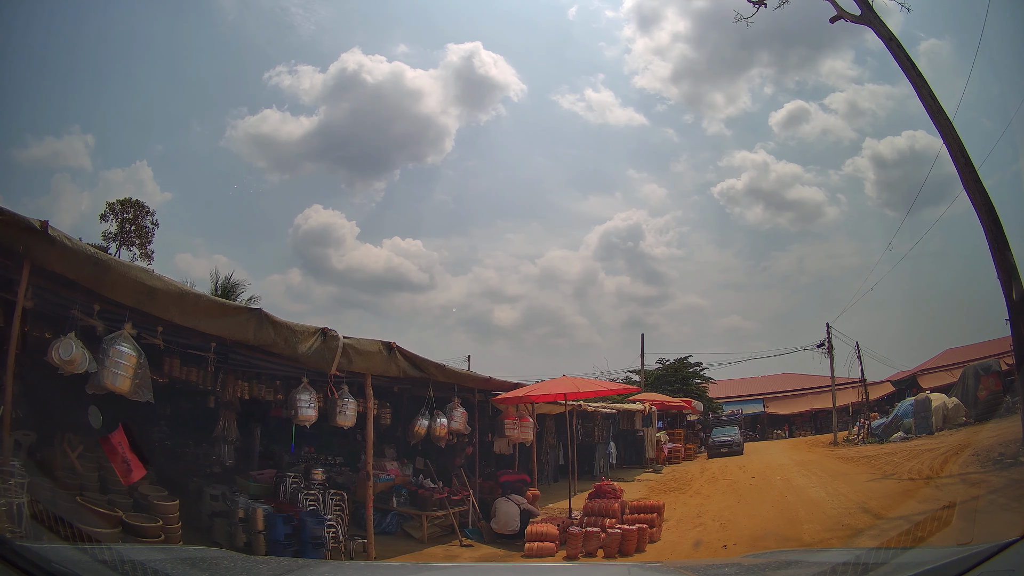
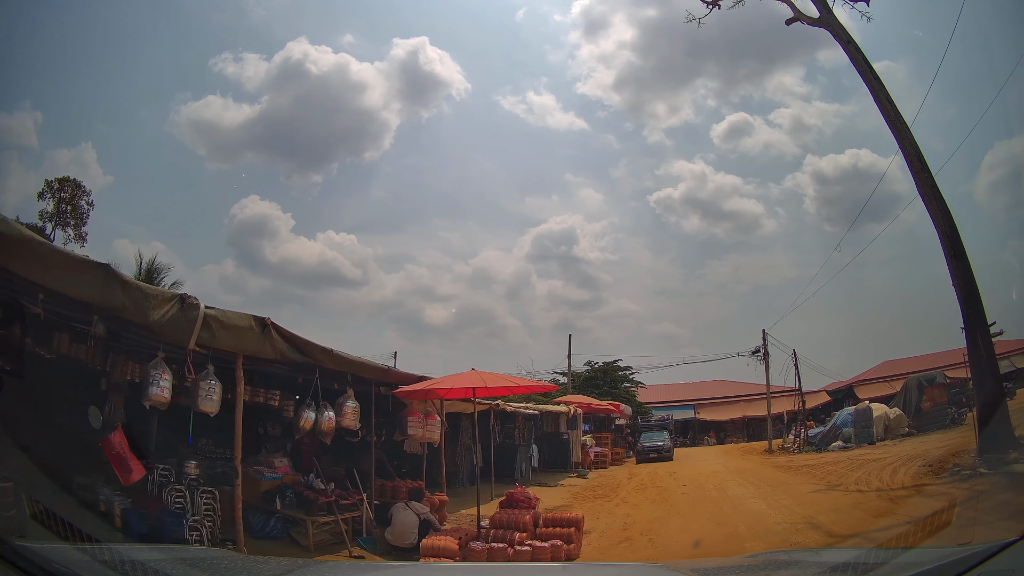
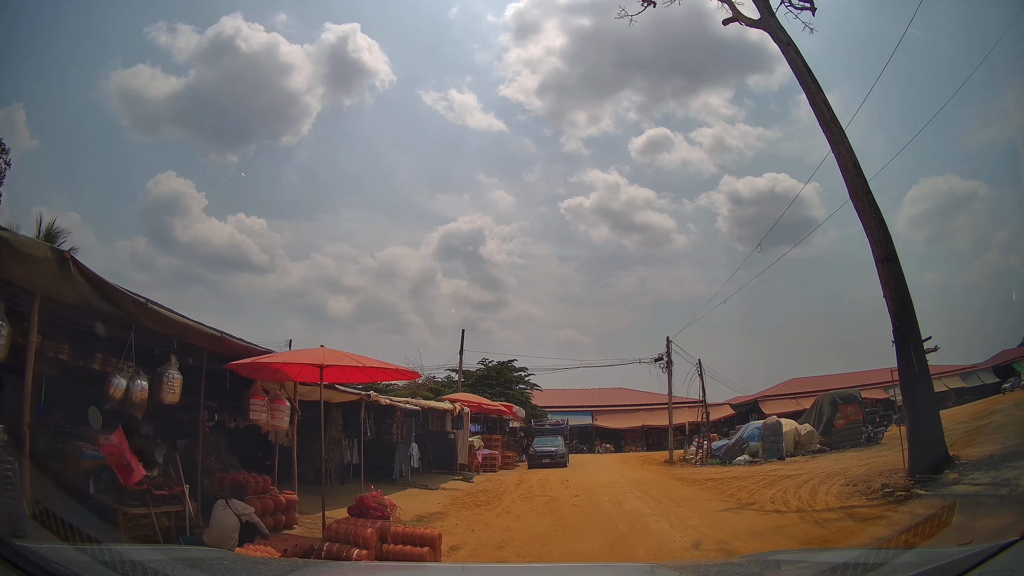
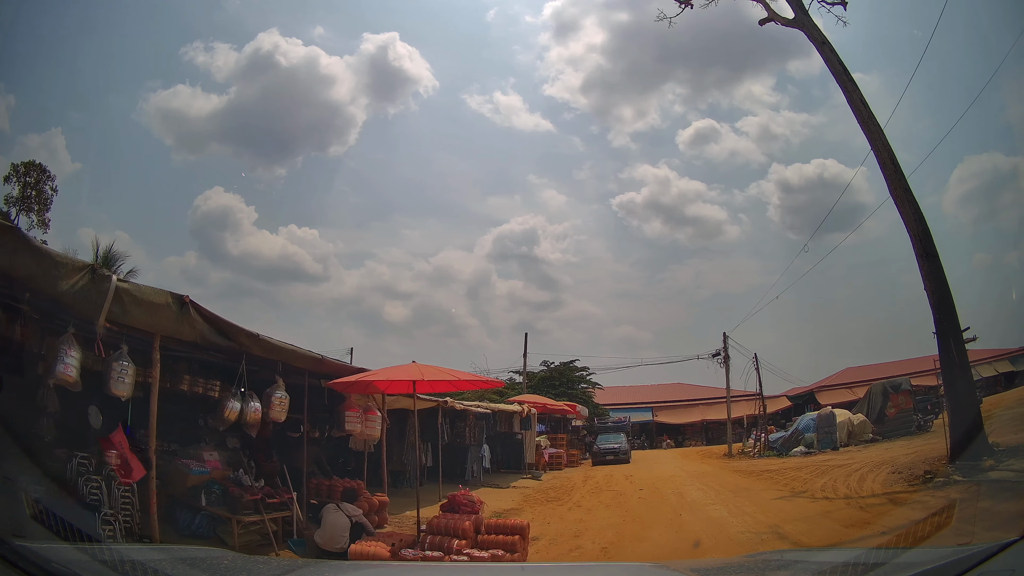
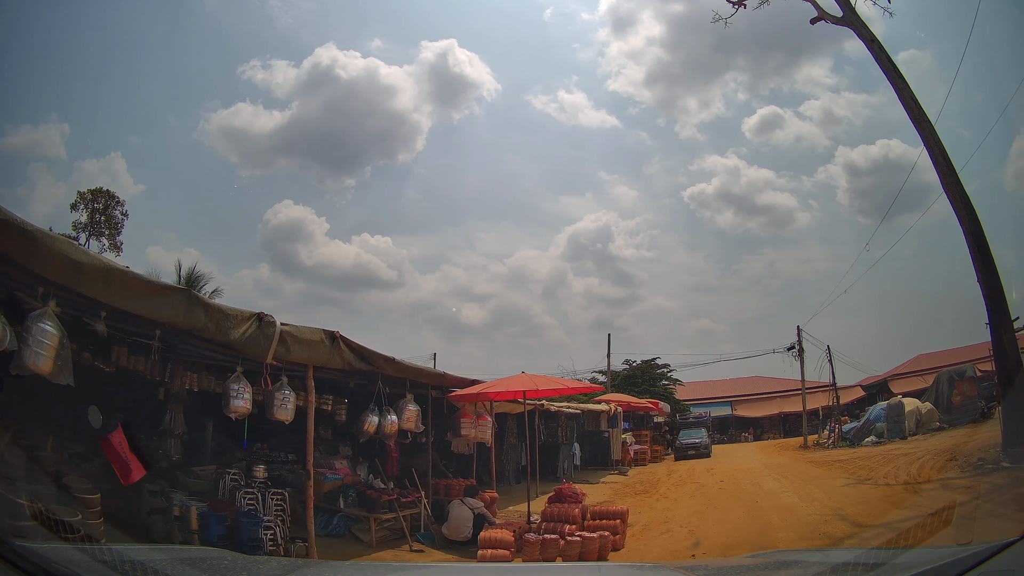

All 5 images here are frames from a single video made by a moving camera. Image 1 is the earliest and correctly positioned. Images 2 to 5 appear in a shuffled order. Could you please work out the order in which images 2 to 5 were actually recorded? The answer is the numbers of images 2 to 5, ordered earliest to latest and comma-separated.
5, 2, 4, 3
